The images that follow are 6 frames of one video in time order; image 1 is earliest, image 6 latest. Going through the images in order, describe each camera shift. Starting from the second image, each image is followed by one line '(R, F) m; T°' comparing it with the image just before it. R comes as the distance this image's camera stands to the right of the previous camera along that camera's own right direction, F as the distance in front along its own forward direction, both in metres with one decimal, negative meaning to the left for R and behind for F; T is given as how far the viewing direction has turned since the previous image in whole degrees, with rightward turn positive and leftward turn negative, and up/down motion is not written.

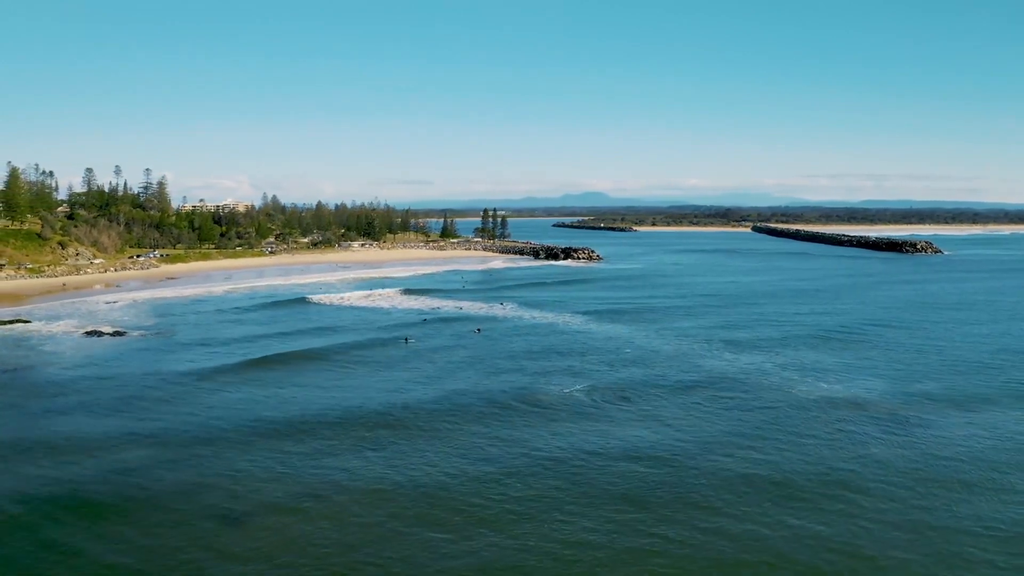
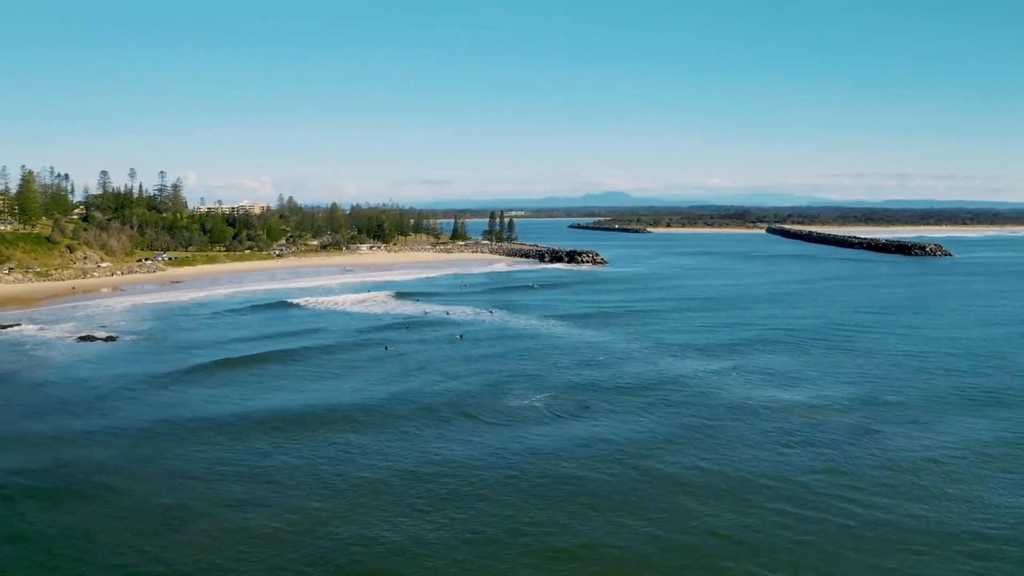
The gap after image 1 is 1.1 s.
(+1.3, -0.5) m; -1°
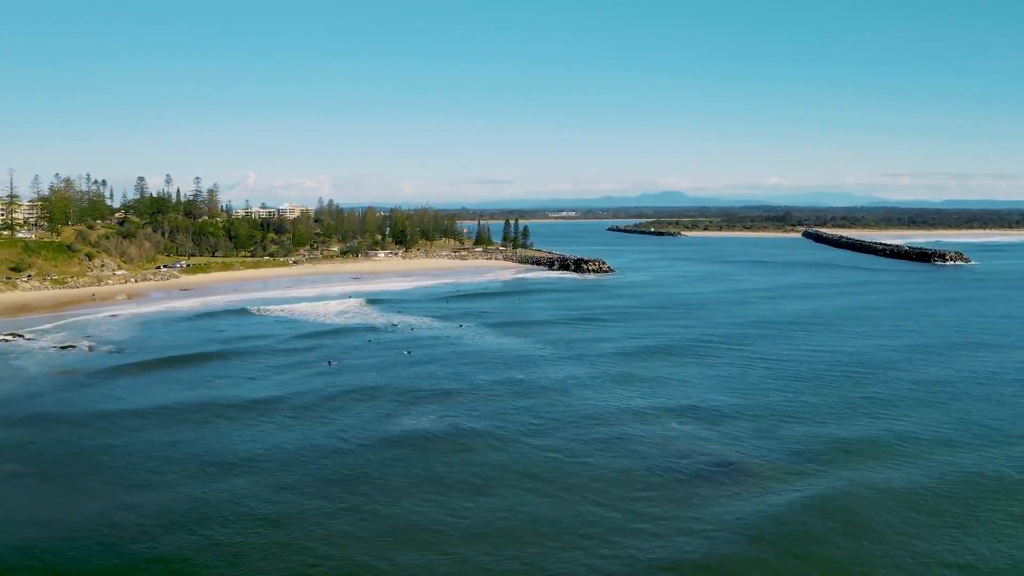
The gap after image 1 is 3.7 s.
(+3.8, -1.8) m; -2°
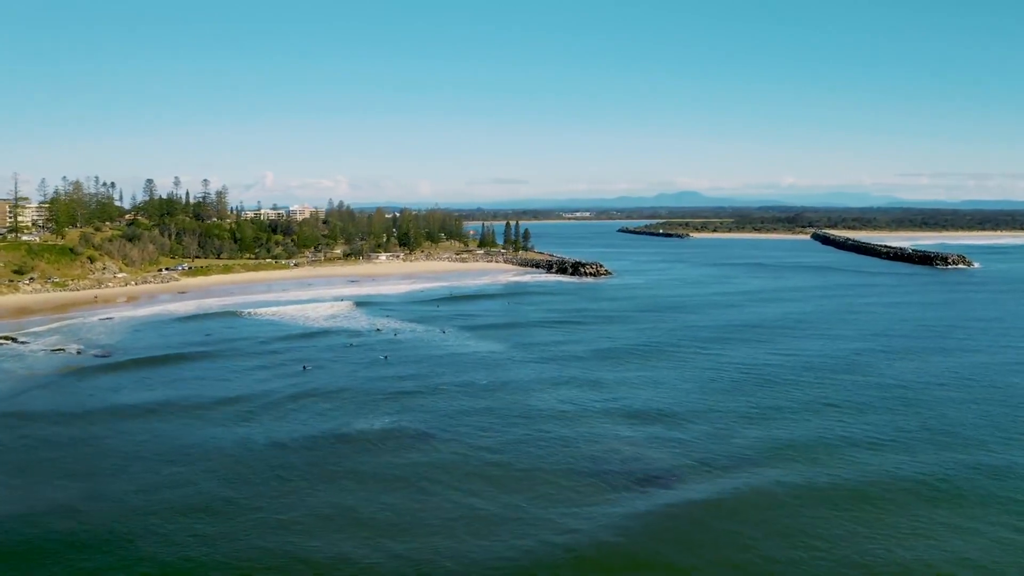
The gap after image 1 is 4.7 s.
(+1.5, -0.8) m; -1°
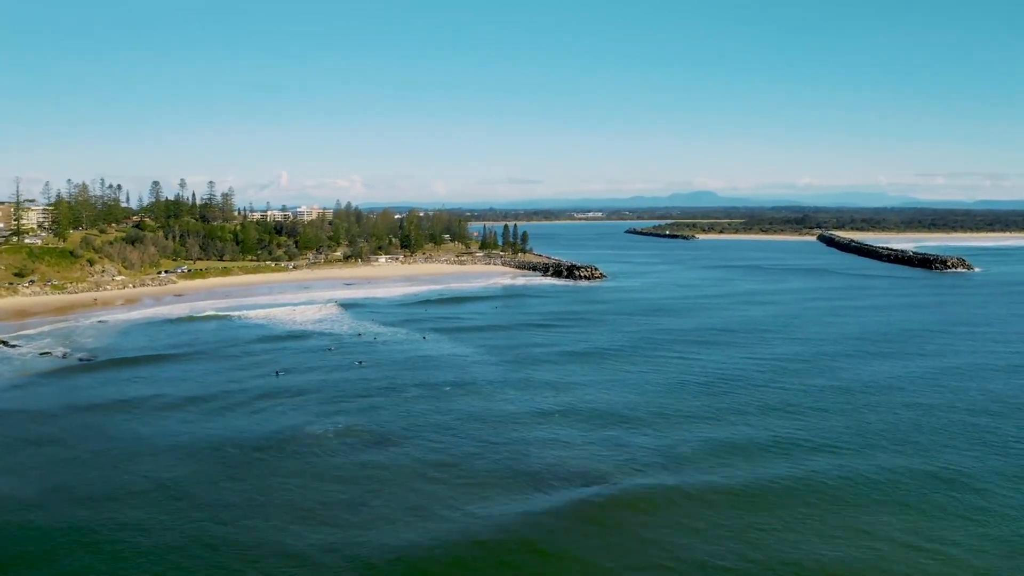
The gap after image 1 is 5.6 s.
(+1.5, -0.9) m; 0°
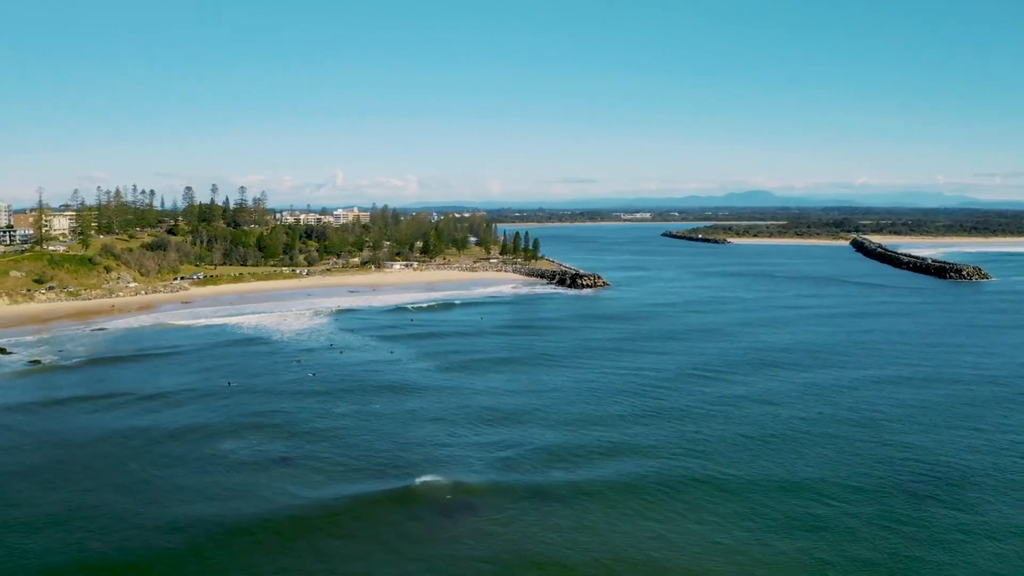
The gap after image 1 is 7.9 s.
(+3.7, -1.7) m; -2°
